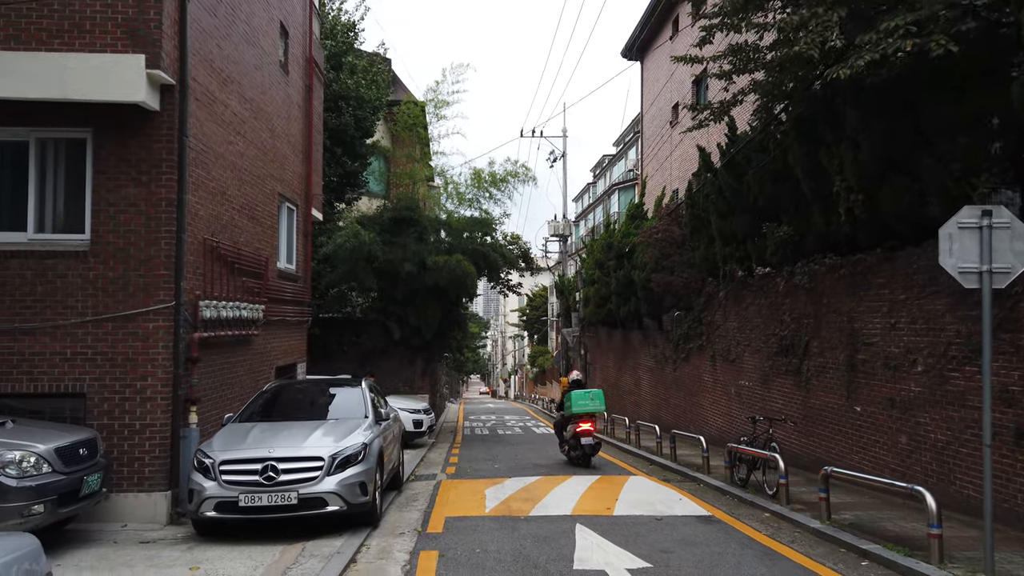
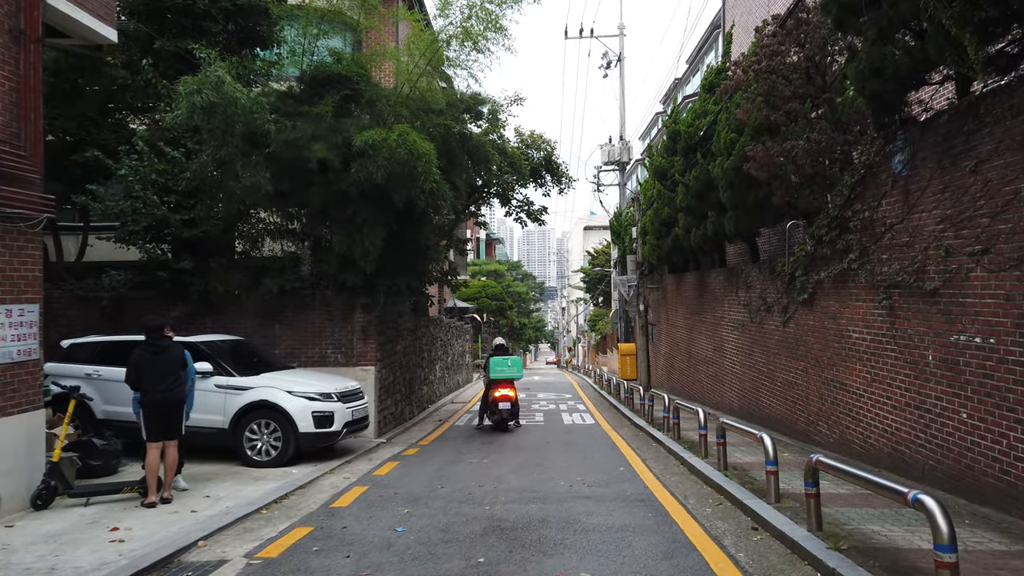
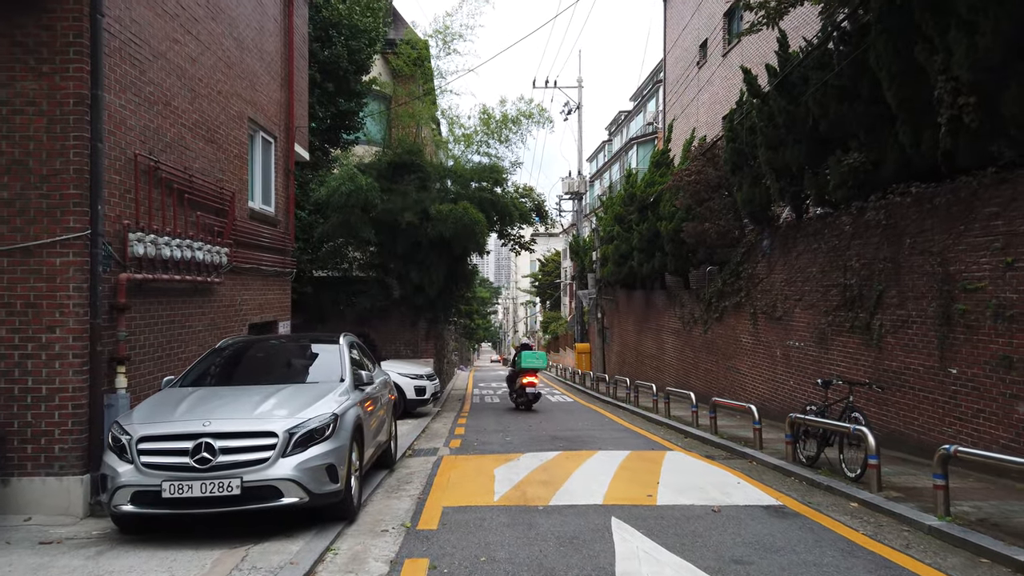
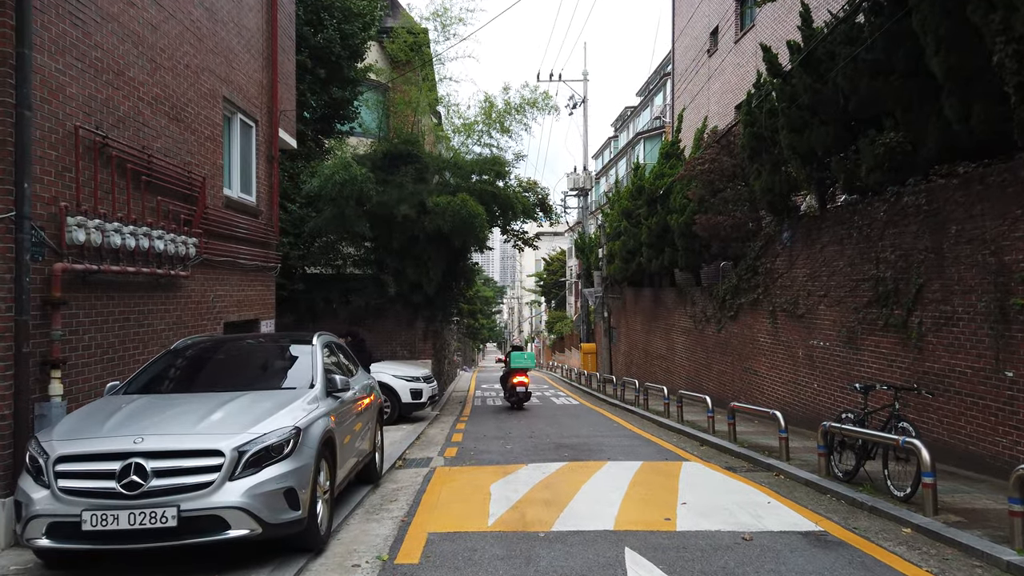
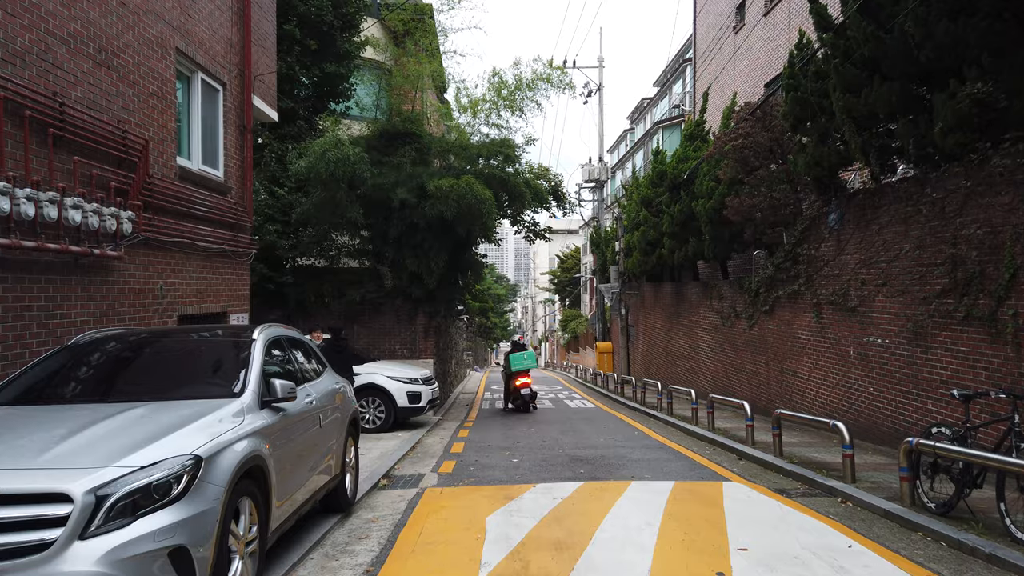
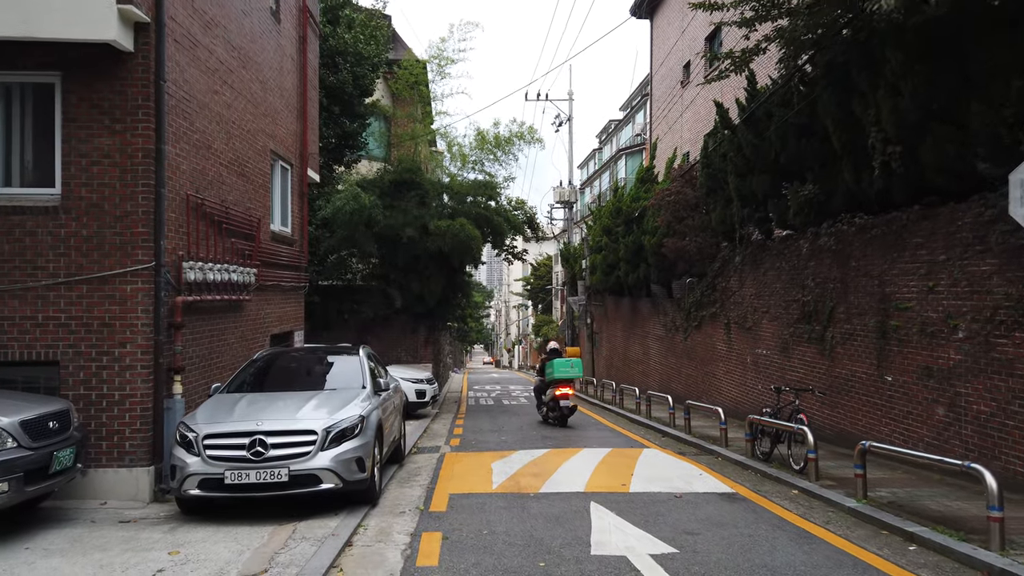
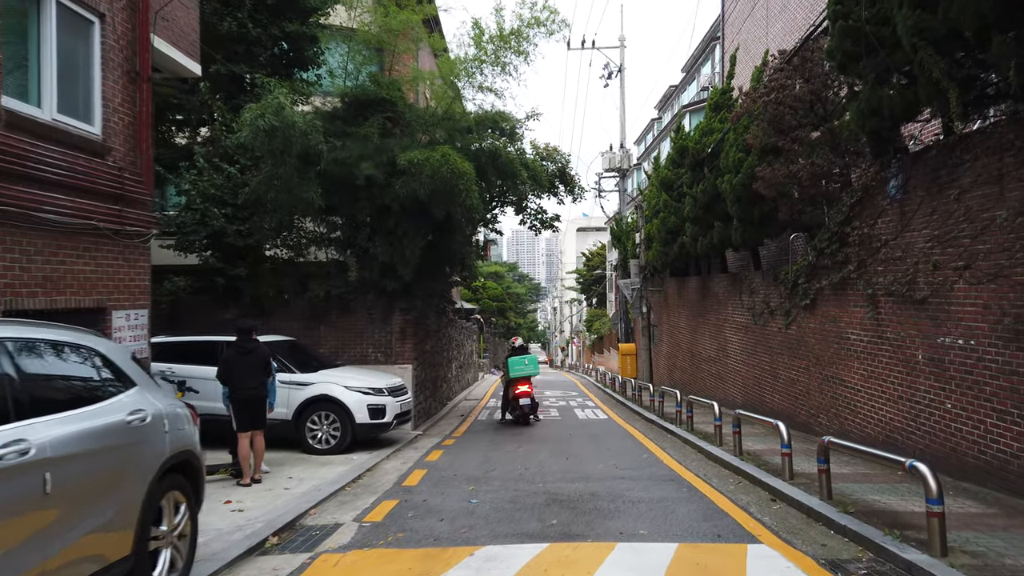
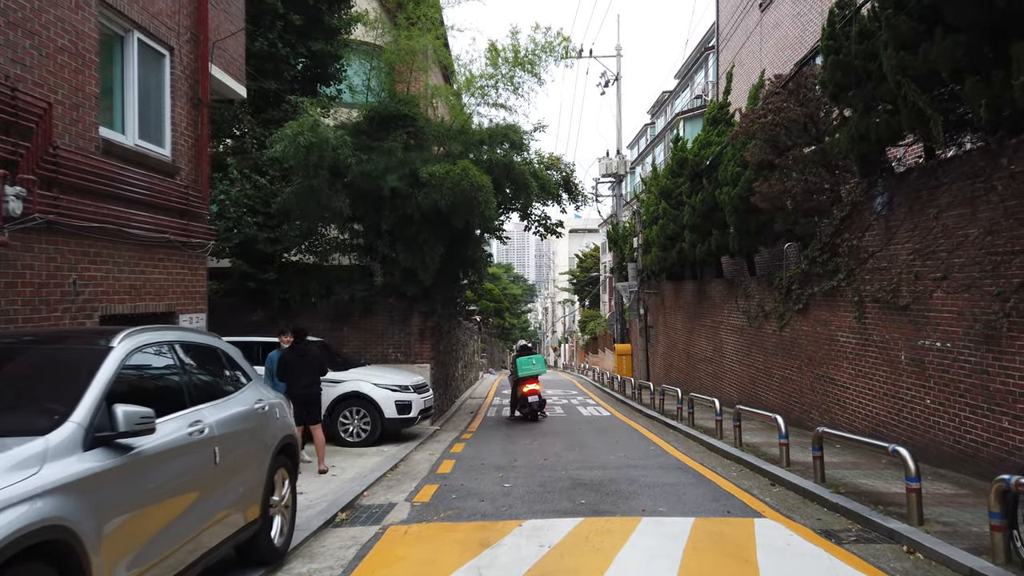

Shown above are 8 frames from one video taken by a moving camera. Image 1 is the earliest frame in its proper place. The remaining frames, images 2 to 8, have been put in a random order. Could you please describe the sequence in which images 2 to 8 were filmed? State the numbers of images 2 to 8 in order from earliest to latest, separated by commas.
6, 3, 4, 5, 8, 7, 2
